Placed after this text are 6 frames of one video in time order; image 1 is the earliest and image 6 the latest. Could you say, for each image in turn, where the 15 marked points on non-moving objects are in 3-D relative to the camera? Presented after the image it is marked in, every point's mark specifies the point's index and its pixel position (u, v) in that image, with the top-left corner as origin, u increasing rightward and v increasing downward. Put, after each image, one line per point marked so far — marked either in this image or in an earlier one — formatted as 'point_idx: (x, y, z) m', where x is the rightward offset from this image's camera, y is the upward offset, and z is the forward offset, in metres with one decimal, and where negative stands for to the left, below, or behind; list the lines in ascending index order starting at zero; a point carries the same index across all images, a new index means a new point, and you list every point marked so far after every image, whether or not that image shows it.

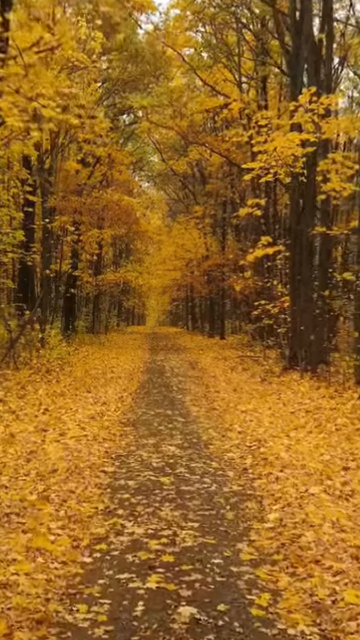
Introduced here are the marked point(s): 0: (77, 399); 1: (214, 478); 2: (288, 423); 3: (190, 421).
0: (-2.1, -1.7, +13.6) m
1: (+0.4, -1.8, +7.6) m
2: (+1.8, -1.7, +10.9) m
3: (+0.2, -1.8, +11.3) m
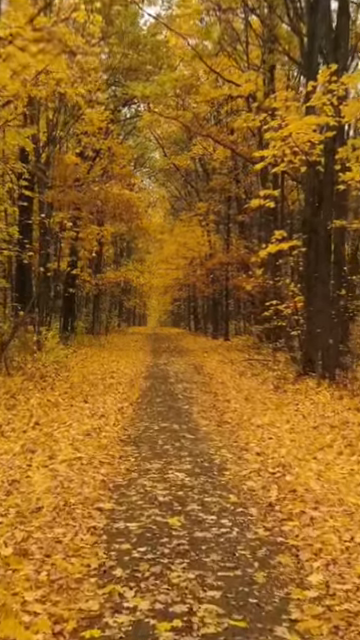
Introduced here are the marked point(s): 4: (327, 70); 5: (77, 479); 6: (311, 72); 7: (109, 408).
0: (-2.0, -1.7, +12.2) m
1: (+0.5, -1.9, +6.2) m
2: (+1.9, -1.8, +9.5) m
3: (+0.3, -1.8, +9.9) m
4: (+3.1, +5.3, +14.0) m
5: (-1.2, -1.8, +7.4) m
6: (+3.2, +6.0, +15.9) m
7: (-1.4, -1.7, +12.6) m
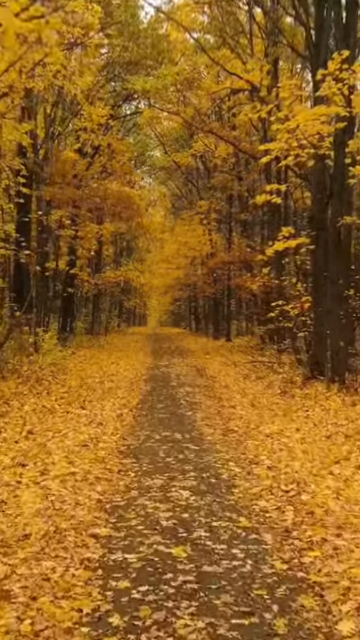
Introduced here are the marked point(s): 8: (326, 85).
0: (-1.9, -1.7, +11.5) m
1: (+0.6, -1.9, +5.5) m
2: (+2.0, -1.8, +8.8) m
3: (+0.4, -1.8, +9.2) m
4: (+3.2, +5.3, +13.2) m
5: (-1.1, -1.8, +6.7) m
6: (+3.2, +6.0, +15.2) m
7: (-1.3, -1.7, +11.9) m
8: (+2.9, +4.7, +13.2) m
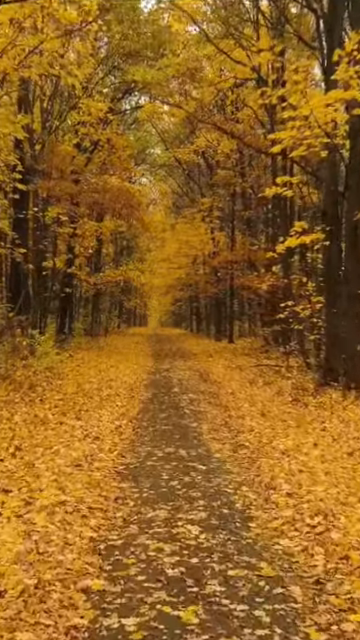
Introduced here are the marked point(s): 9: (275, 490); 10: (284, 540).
0: (-1.9, -1.8, +10.5) m
1: (+0.6, -2.0, +4.4) m
2: (+2.0, -1.8, +7.7) m
3: (+0.4, -1.9, +8.1) m
4: (+3.2, +5.2, +12.2) m
5: (-1.0, -1.9, +5.7) m
6: (+3.3, +5.9, +14.1) m
7: (-1.2, -1.8, +10.8) m
8: (+3.0, +4.6, +12.1) m
9: (+1.0, -1.9, +7.3) m
10: (+0.9, -1.9, +5.8) m
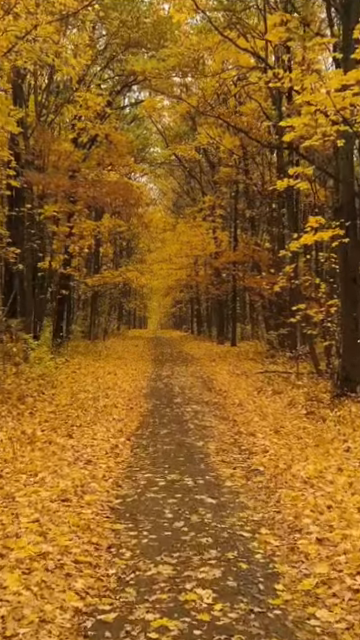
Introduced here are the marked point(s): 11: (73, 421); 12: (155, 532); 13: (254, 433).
0: (-1.8, -1.9, +9.2) m
1: (+0.7, -2.0, +3.2) m
2: (+2.1, -1.9, +6.5) m
3: (+0.5, -2.0, +6.9) m
4: (+3.3, +5.1, +10.9) m
5: (-1.0, -1.9, +4.4) m
6: (+3.3, +5.8, +12.9) m
7: (-1.2, -1.8, +9.6) m
8: (+3.0, +4.5, +10.9) m
9: (+1.1, -1.9, +6.0) m
10: (+1.0, -2.0, +4.6) m
11: (-1.9, -1.8, +11.9) m
12: (-0.3, -2.0, +6.2) m
13: (+1.2, -1.9, +10.9) m
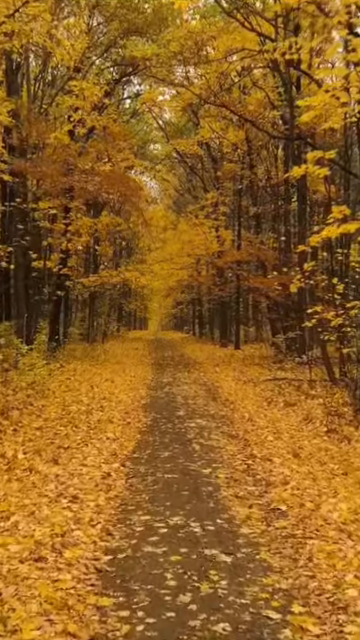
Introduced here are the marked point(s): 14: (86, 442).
0: (-1.8, -1.9, +7.7) m
1: (+0.7, -2.1, +1.7) m
2: (+2.2, -2.0, +5.0) m
3: (+0.5, -2.0, +5.4) m
4: (+3.3, +5.0, +9.5) m
5: (-0.9, -2.0, +2.9) m
6: (+3.4, +5.8, +11.4) m
7: (-1.1, -1.9, +8.1) m
8: (+3.1, +4.5, +9.4) m
9: (+1.2, -2.0, +4.5) m
10: (+1.0, -2.1, +3.1) m
11: (-1.9, -1.9, +10.5) m
12: (-0.2, -2.0, +4.7) m
13: (+1.3, -1.9, +9.4) m
14: (-1.5, -1.9, +10.4) m
